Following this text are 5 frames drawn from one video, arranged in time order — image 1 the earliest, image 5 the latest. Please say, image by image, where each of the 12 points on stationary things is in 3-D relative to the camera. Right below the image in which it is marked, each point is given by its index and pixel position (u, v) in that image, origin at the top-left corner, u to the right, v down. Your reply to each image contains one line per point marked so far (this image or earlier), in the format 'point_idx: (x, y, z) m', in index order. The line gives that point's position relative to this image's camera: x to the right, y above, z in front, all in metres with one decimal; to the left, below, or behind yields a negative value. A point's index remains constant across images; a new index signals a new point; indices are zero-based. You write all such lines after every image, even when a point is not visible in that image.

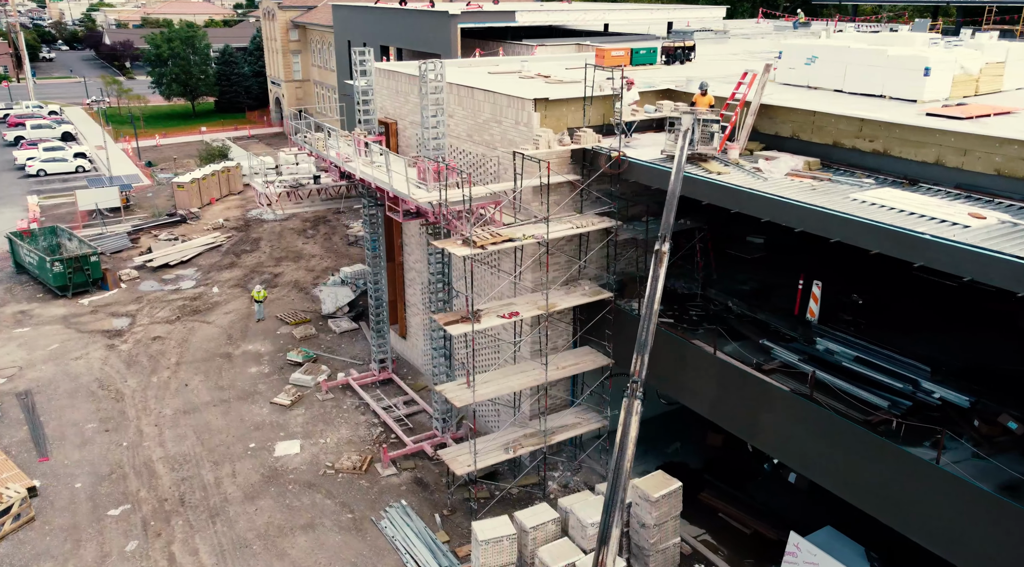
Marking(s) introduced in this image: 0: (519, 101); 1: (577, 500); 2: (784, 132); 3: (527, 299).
0: (+0.2, +4.7, +19.8) m
1: (+1.5, -5.1, +18.2) m
2: (+6.5, +3.6, +18.5) m
3: (+0.4, -0.4, +19.6) m
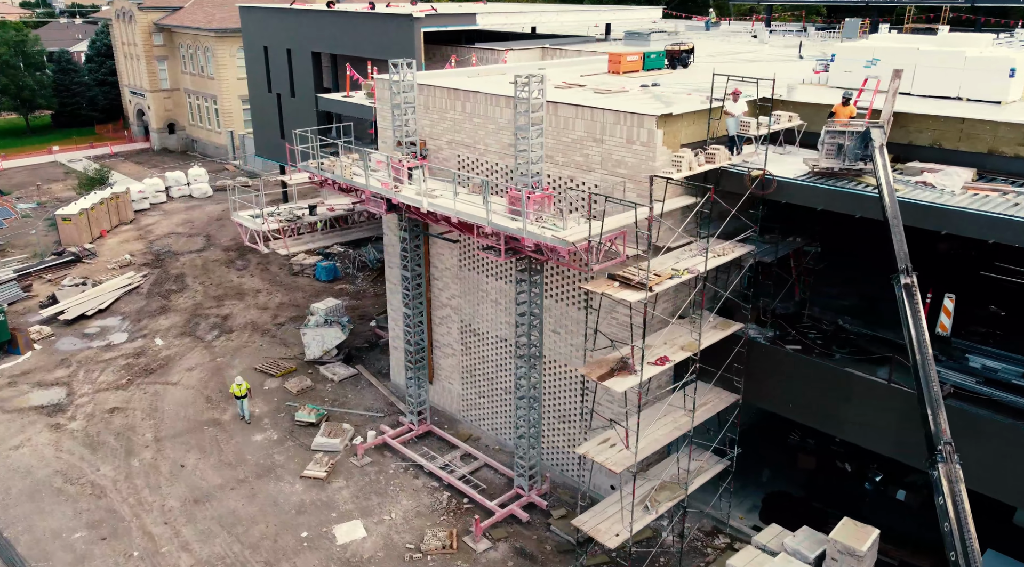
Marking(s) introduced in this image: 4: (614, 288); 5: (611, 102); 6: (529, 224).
0: (+2.8, +3.8, +17.6) m
1: (+5.1, -5.9, +16.3) m
2: (+9.3, +3.2, +17.5) m
3: (+3.4, -1.2, +17.5) m
4: (+2.1, -0.1, +15.6) m
5: (+2.5, +4.7, +19.9) m
6: (+0.4, +1.4, +17.7) m
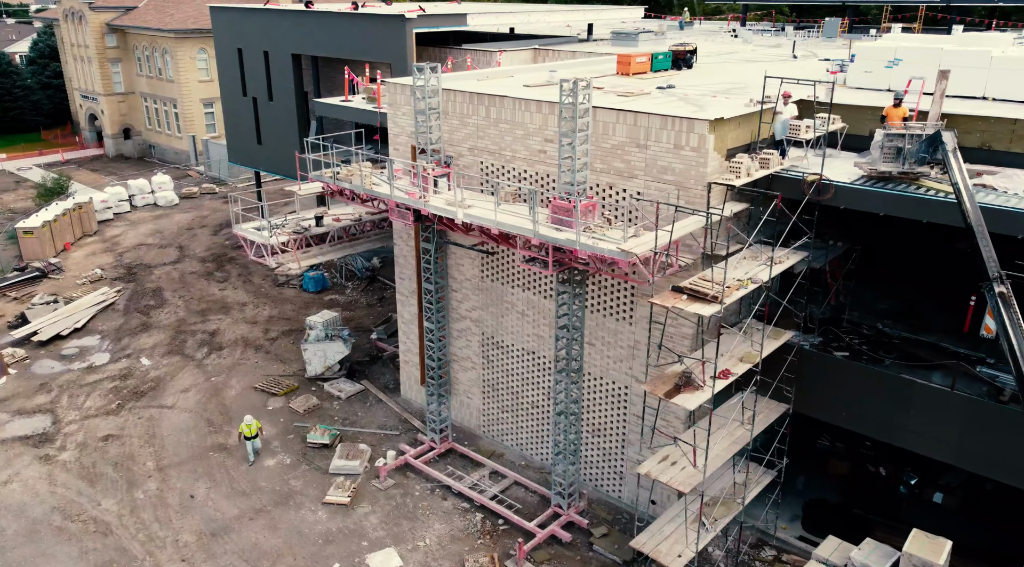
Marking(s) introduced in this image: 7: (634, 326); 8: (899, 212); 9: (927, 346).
0: (+3.7, +3.6, +17.0) m
1: (+6.4, -6.0, +15.9) m
2: (+10.3, +3.2, +17.3) m
3: (+4.5, -1.4, +16.9) m
4: (+3.3, -0.3, +14.9) m
5: (+3.3, +4.4, +19.3) m
6: (+1.5, +1.1, +16.9) m
7: (+3.0, -1.1, +19.3) m
8: (+7.9, +1.5, +15.8) m
9: (+10.1, -1.5, +18.6) m
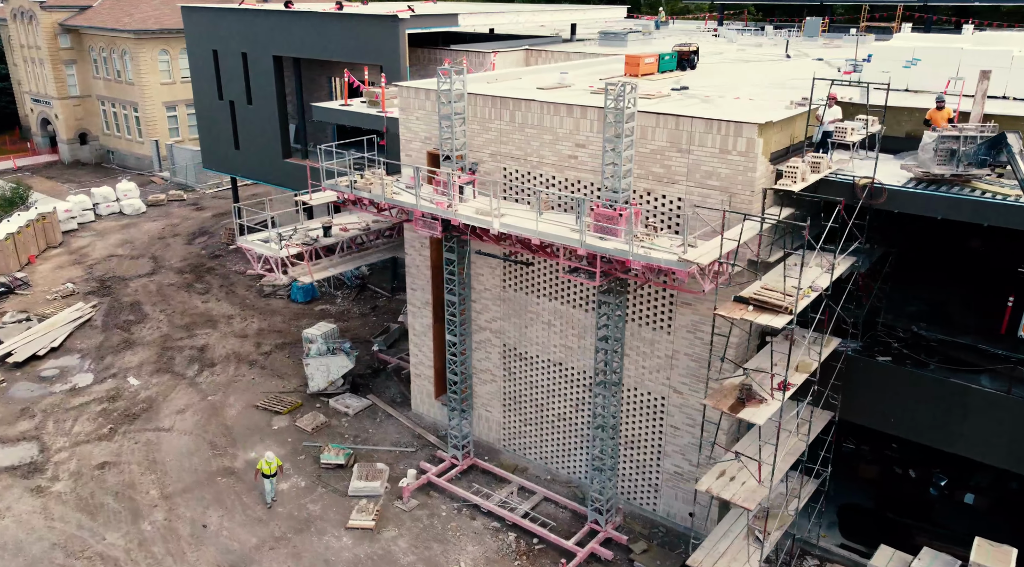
0: (+4.6, +3.4, +16.5) m
1: (+7.5, -6.2, +15.6) m
2: (+11.2, +3.1, +17.2) m
3: (+5.5, -1.6, +16.5) m
4: (+4.4, -0.5, +14.4) m
5: (+4.1, +4.3, +18.8) m
6: (+2.4, +0.8, +16.3) m
7: (+3.9, -1.3, +18.8) m
8: (+8.9, +1.4, +15.5) m
9: (+11.0, -1.5, +18.5) m
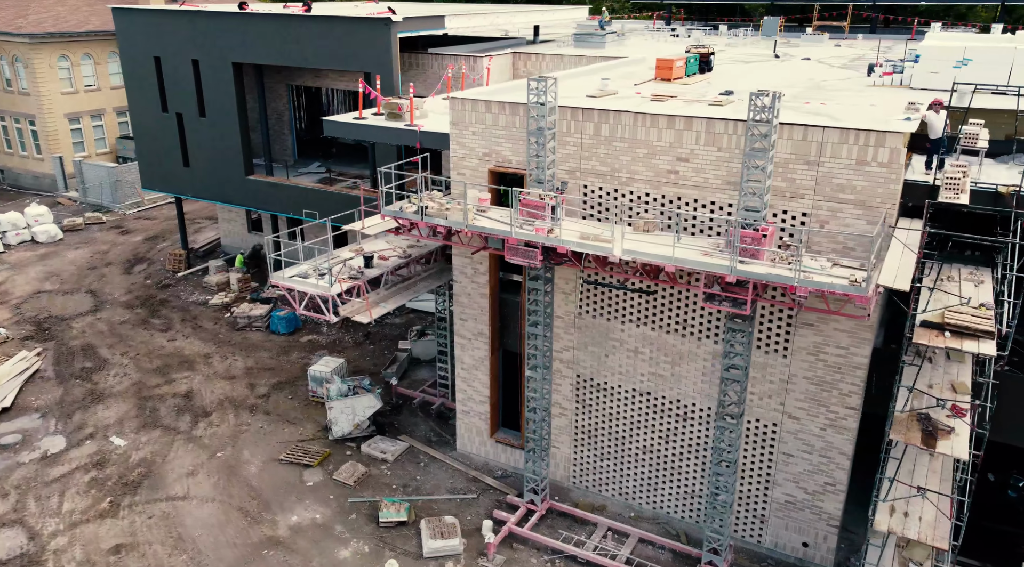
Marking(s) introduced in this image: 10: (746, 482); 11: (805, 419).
0: (+7.1, +3.0, +15.5) m
1: (+10.7, -6.4, +15.0) m
2: (+13.5, +3.1, +17.2) m
3: (+8.3, -2.0, +15.6) m
4: (+7.4, -0.9, +13.4) m
5: (+6.2, +3.8, +17.6) m
6: (+5.1, +0.3, +15.0) m
7: (+6.3, -1.7, +17.7) m
8: (+11.6, +1.2, +15.1) m
9: (+13.4, -1.6, +18.4) m
10: (+5.8, -4.9, +19.1) m
11: (+6.8, -3.2, +17.9) m
